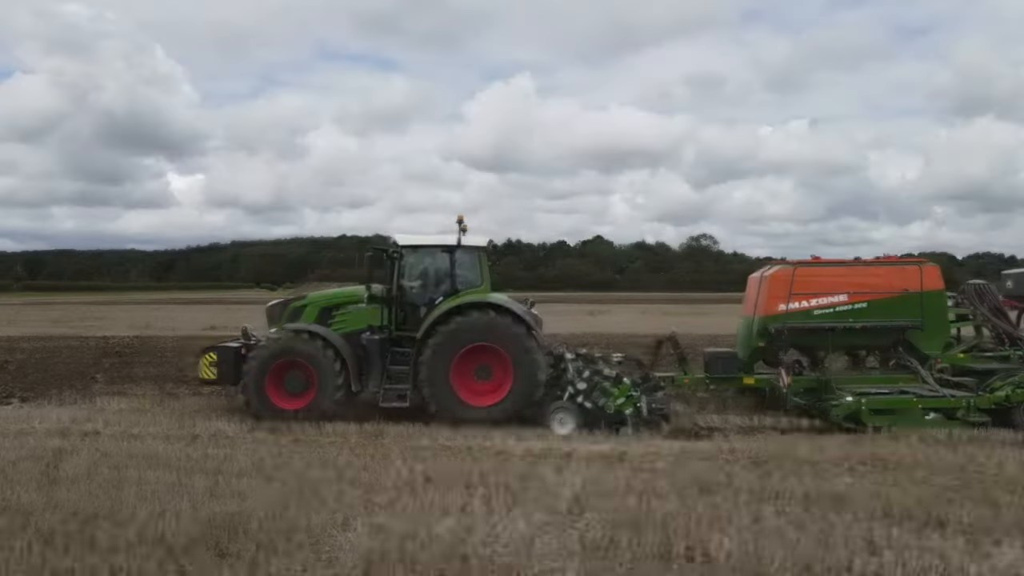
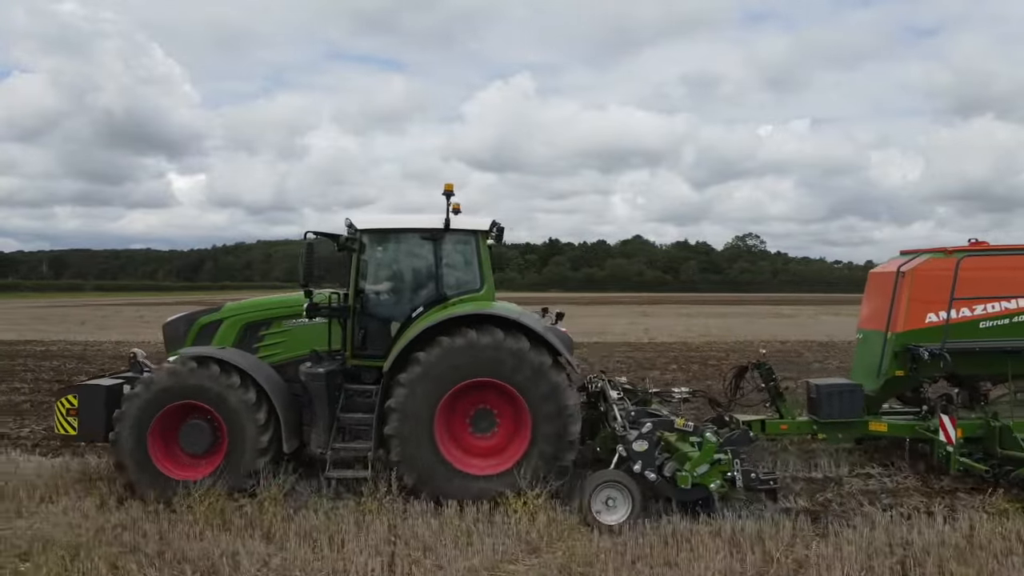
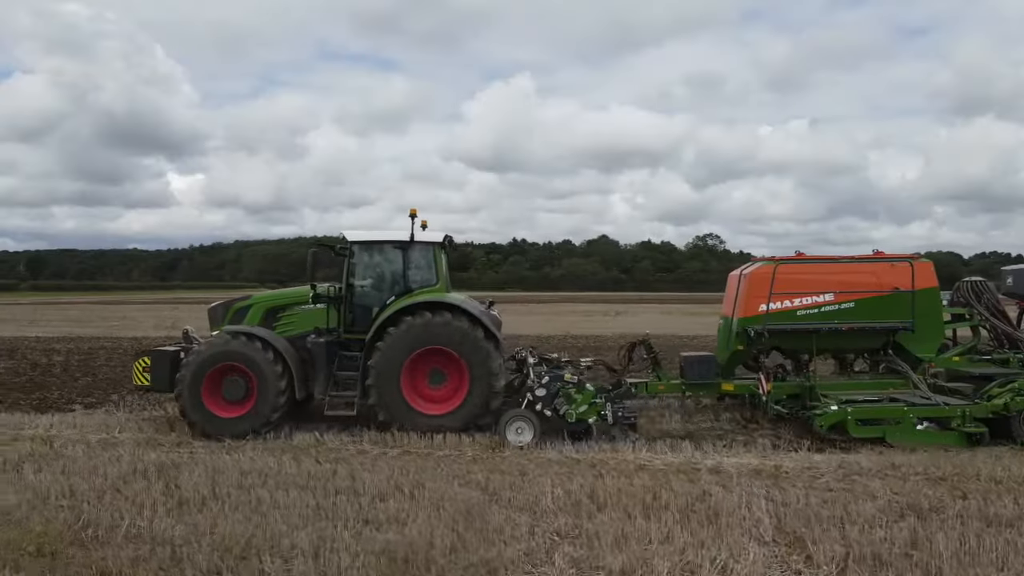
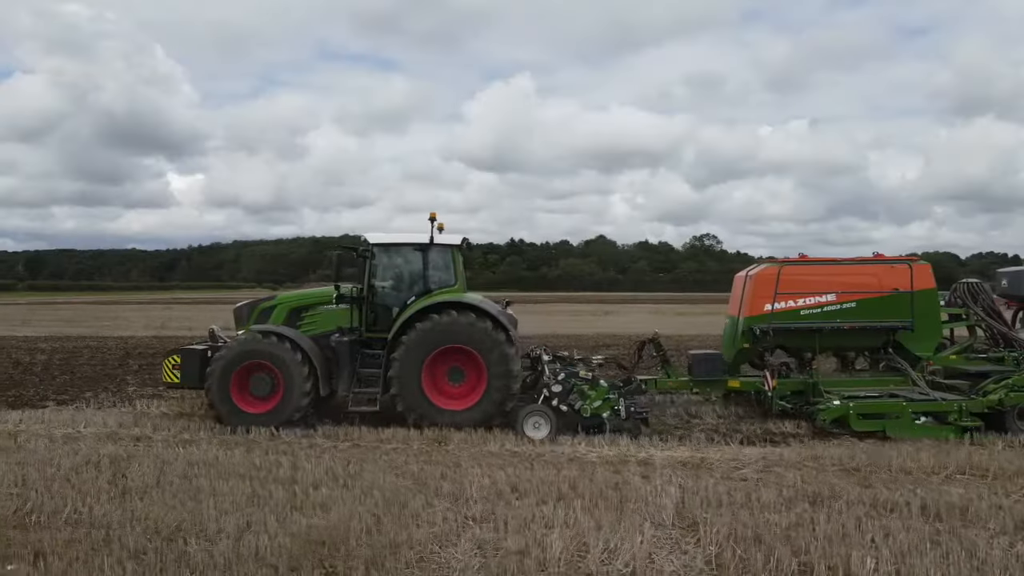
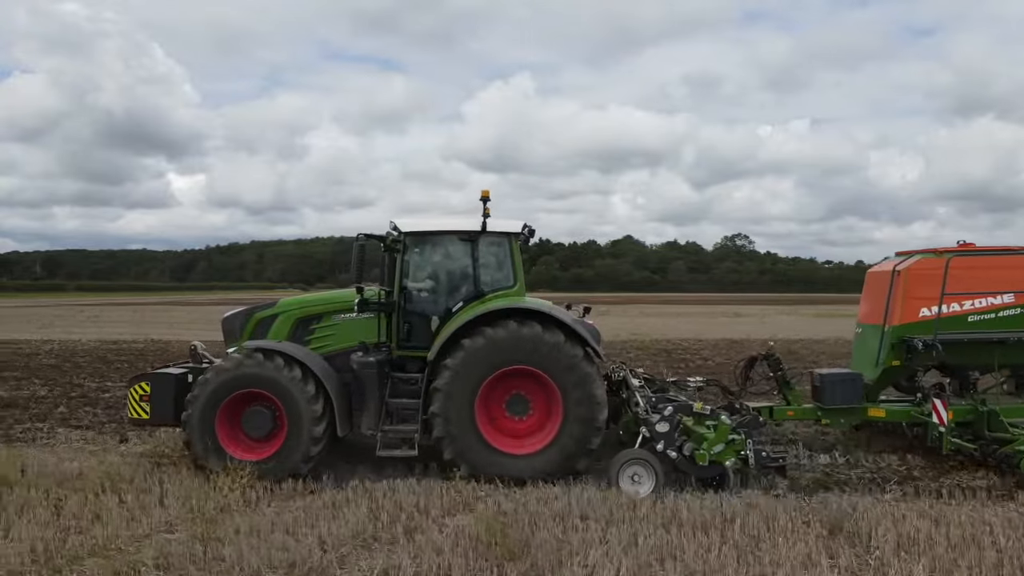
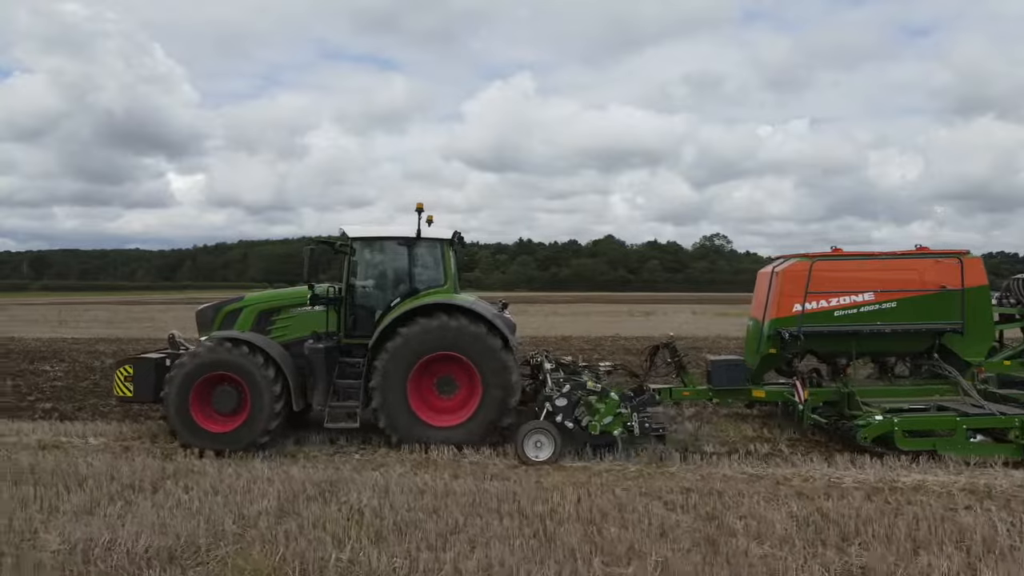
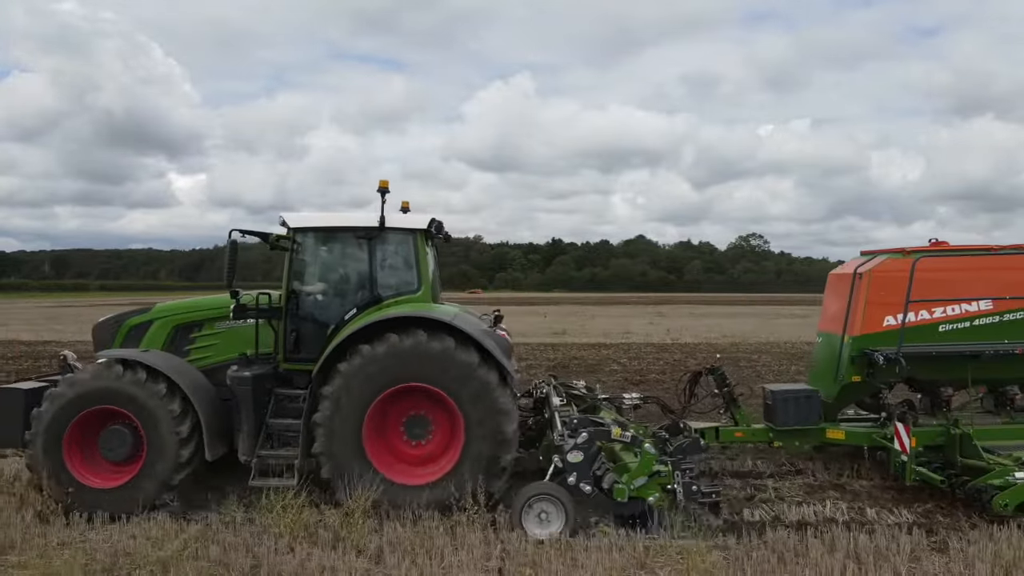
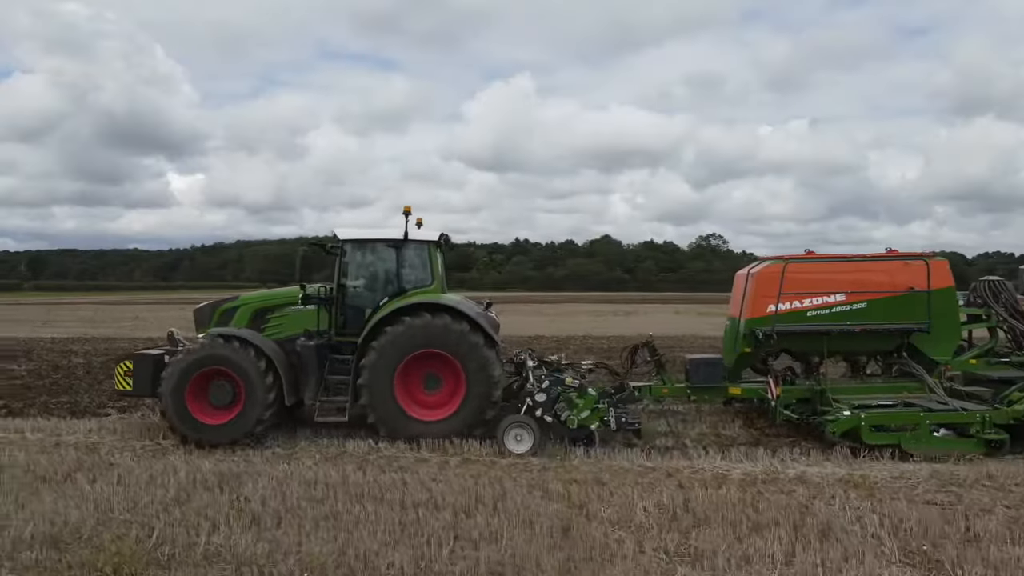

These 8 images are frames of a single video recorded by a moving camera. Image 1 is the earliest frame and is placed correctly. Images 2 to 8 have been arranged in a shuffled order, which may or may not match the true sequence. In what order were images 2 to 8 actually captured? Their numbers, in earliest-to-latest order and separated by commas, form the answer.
4, 3, 8, 6, 5, 2, 7
